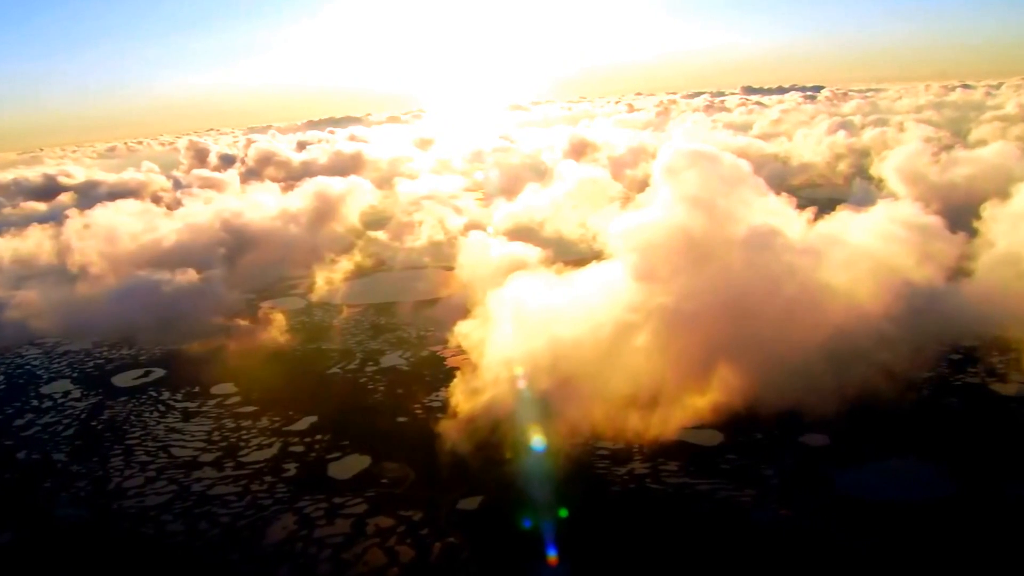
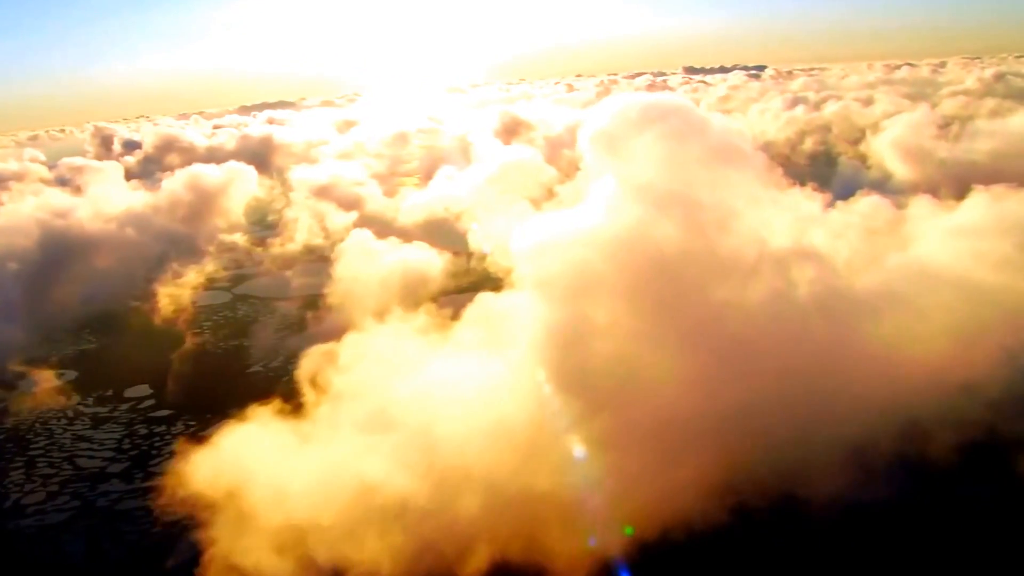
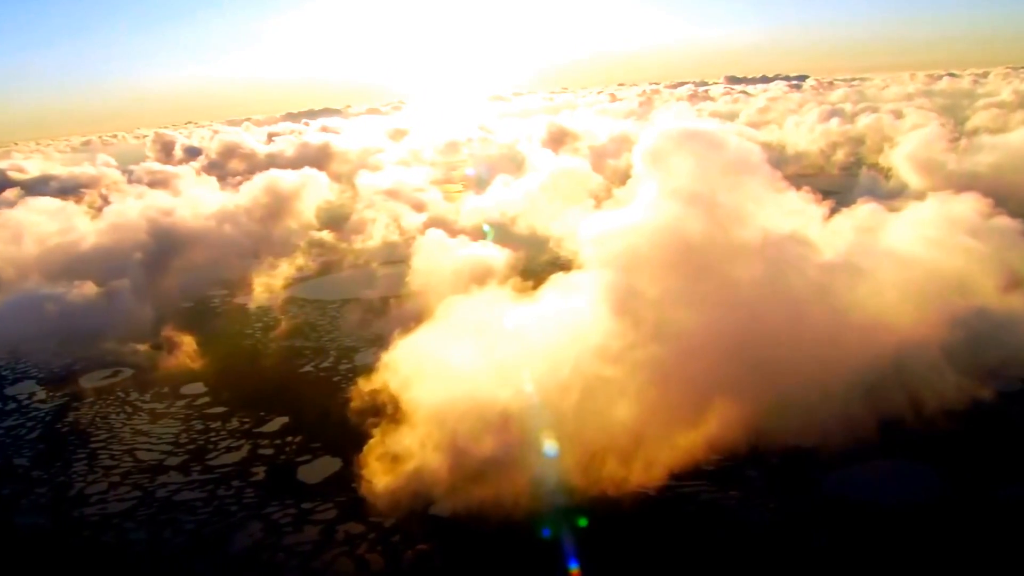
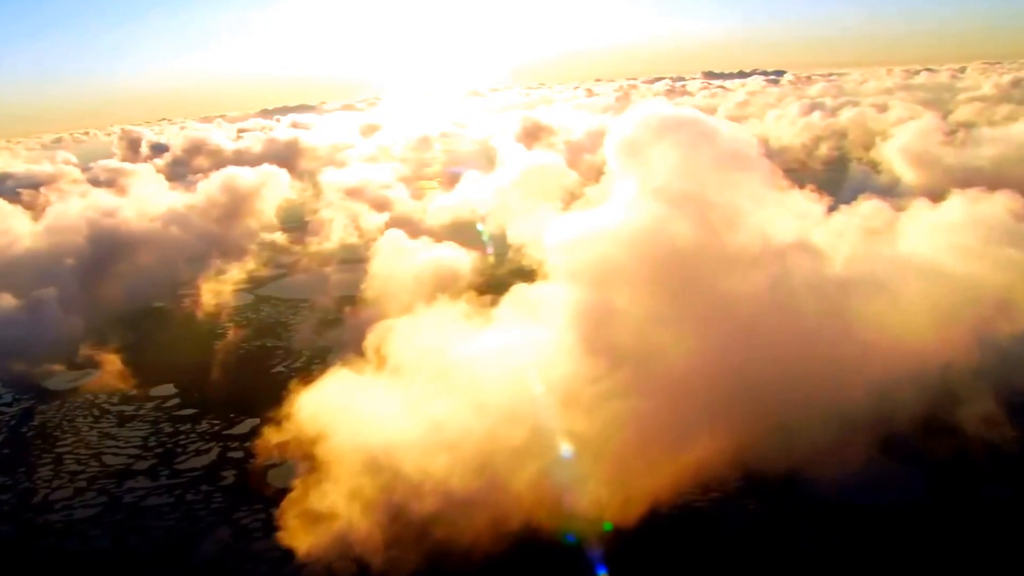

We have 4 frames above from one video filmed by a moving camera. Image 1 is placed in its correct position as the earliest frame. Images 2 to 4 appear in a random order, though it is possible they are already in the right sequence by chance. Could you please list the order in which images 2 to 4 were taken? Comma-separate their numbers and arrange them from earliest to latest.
3, 4, 2
